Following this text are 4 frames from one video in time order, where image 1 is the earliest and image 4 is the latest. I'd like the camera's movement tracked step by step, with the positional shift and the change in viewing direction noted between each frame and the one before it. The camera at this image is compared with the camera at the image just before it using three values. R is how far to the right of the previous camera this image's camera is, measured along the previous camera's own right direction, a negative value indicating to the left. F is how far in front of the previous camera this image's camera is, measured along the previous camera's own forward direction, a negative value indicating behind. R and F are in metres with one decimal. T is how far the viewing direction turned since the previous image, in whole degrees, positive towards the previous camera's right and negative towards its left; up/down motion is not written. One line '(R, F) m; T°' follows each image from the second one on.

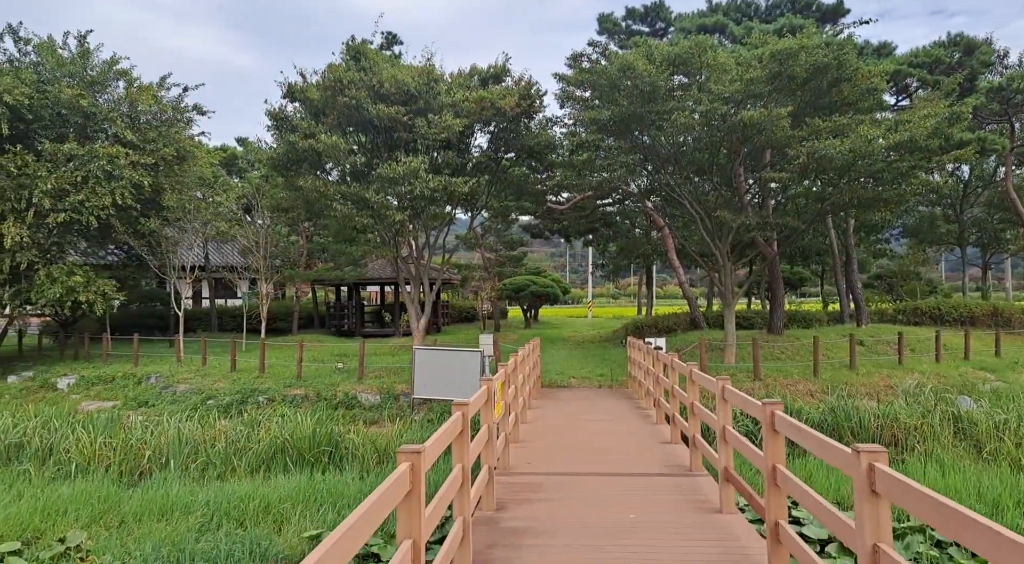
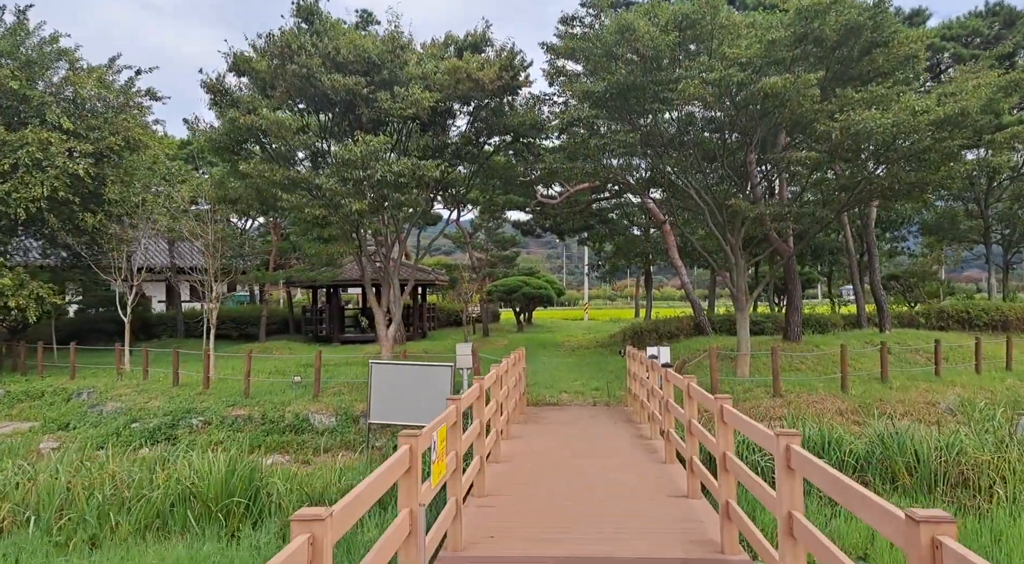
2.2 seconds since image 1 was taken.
(+0.3, +1.7) m; 0°
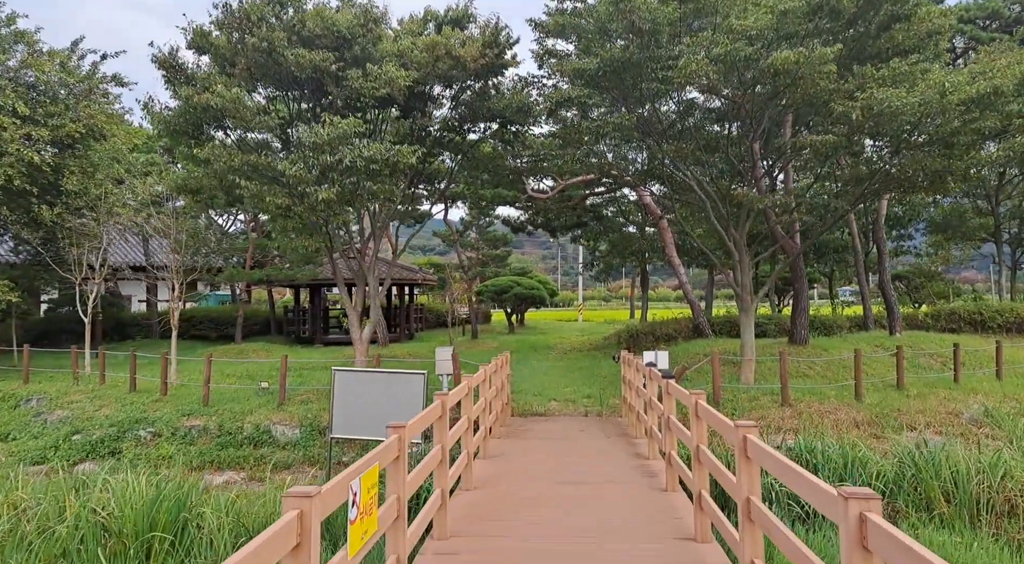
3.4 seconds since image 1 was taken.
(+0.2, +0.9) m; 0°
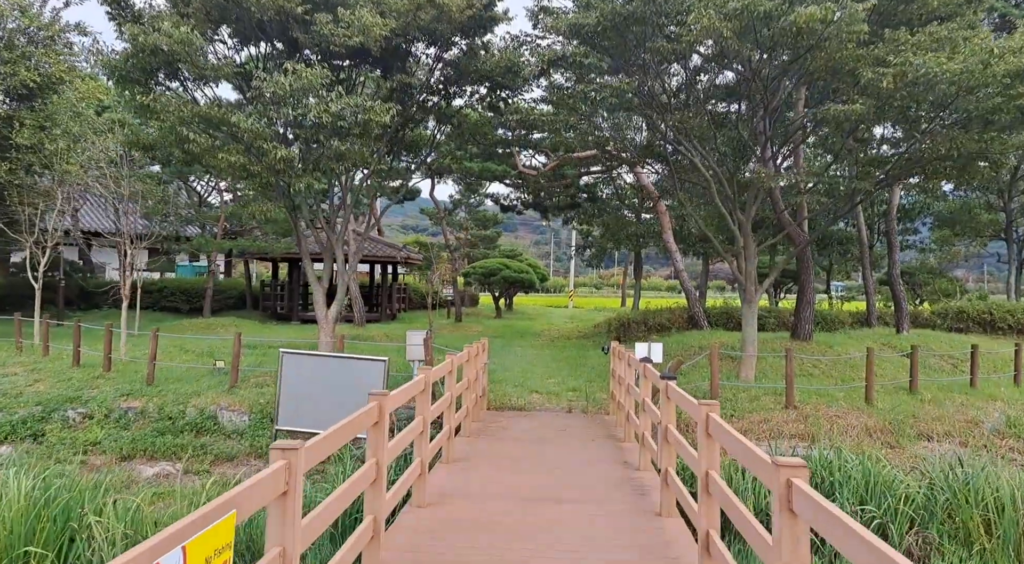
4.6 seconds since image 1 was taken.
(+0.1, +1.0) m; +1°
